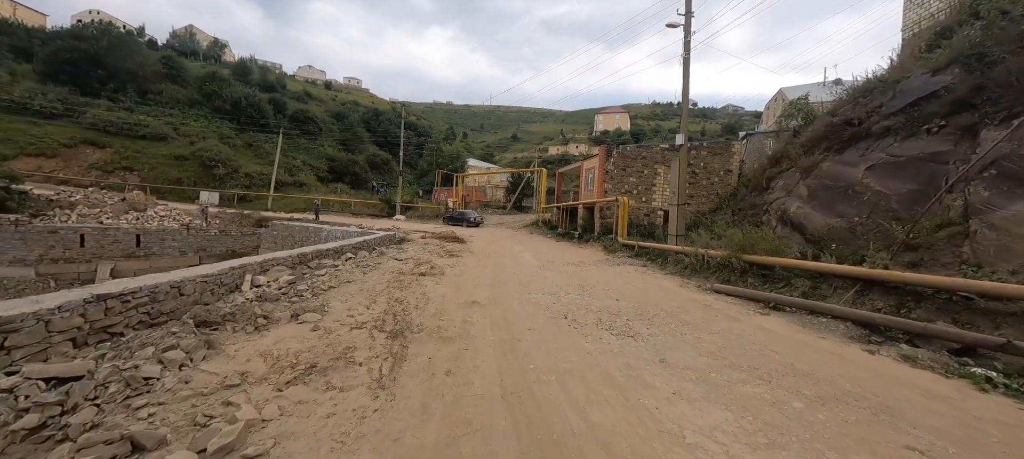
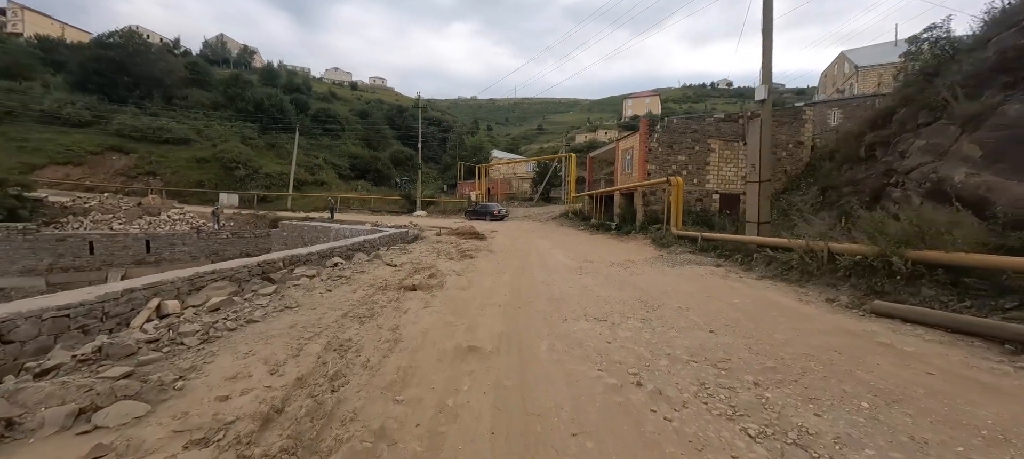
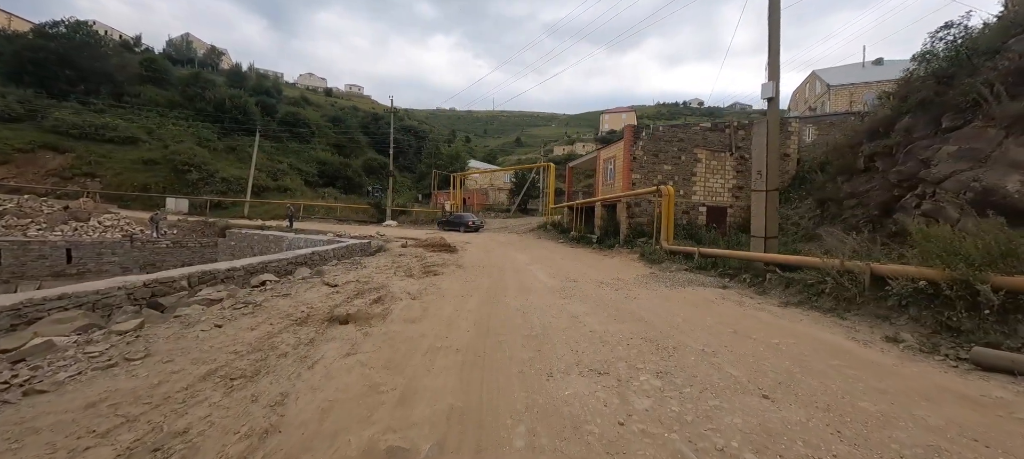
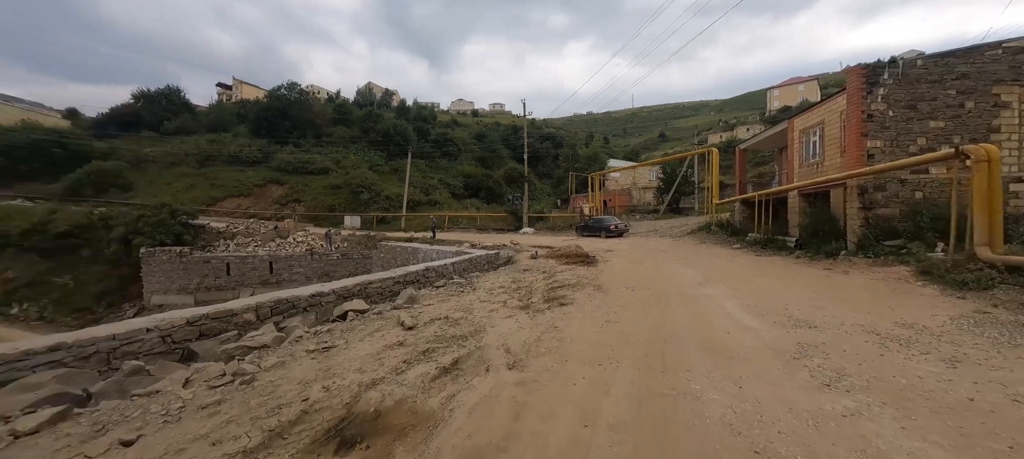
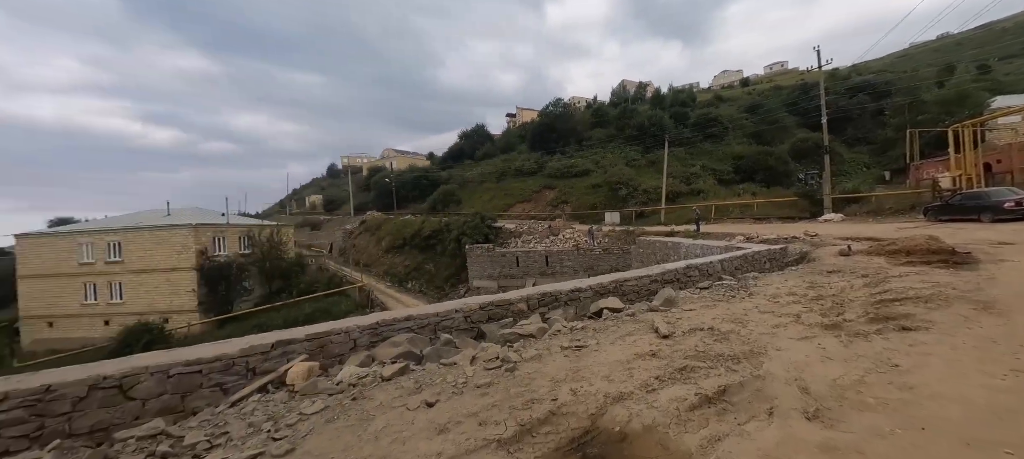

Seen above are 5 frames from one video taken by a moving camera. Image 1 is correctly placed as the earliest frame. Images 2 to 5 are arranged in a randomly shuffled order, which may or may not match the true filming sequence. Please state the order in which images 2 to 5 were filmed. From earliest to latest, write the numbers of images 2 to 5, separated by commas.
2, 3, 4, 5
